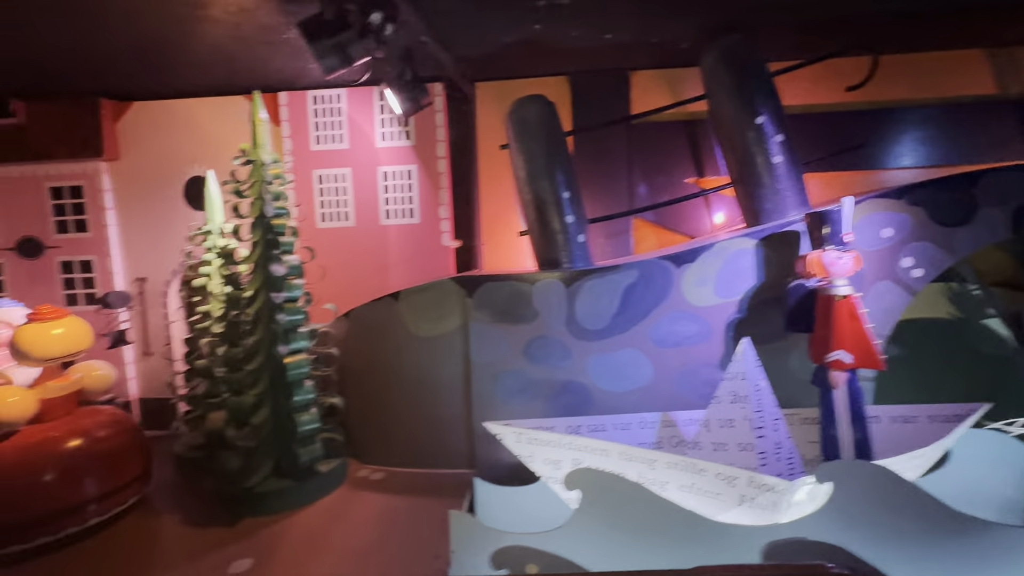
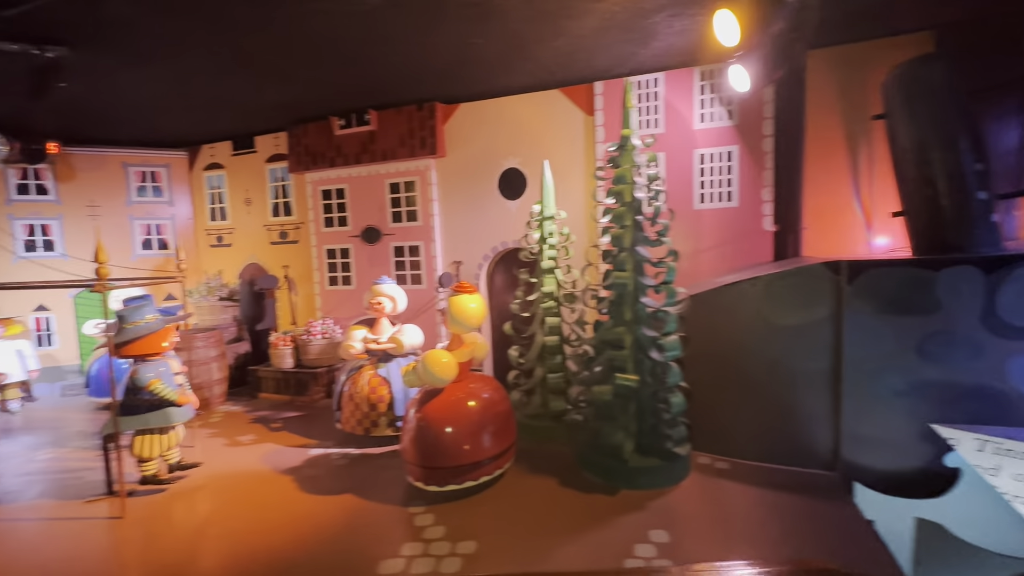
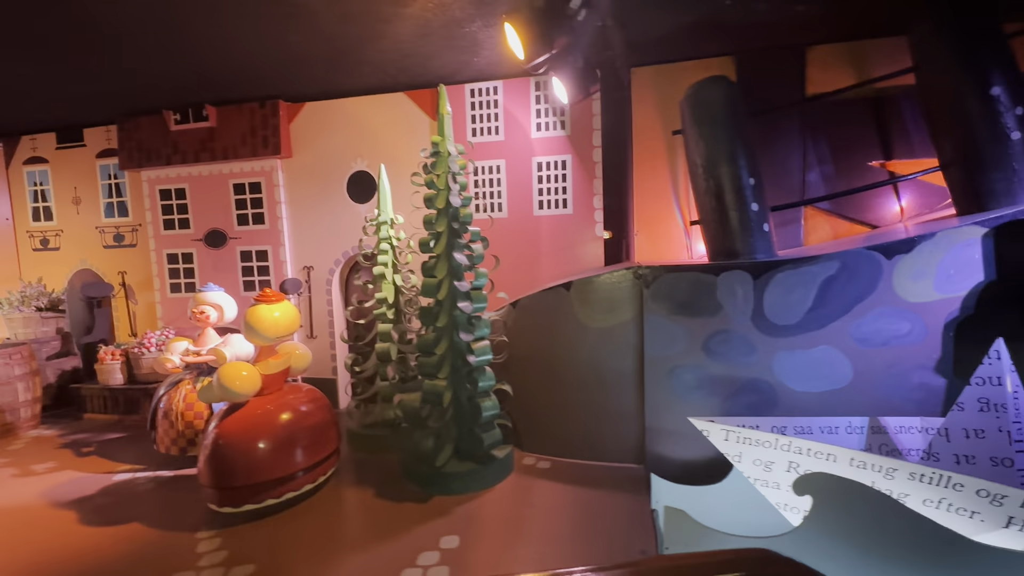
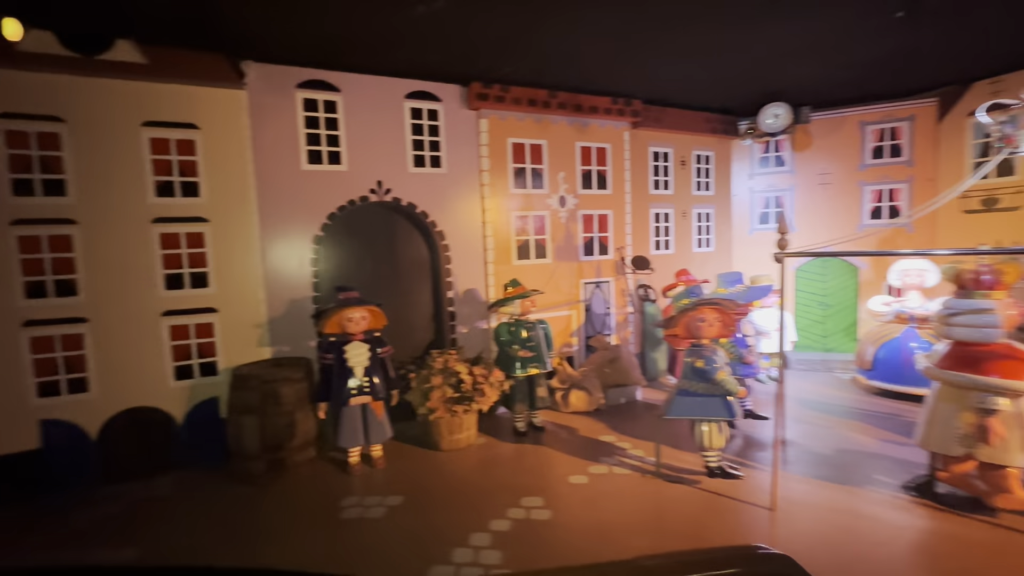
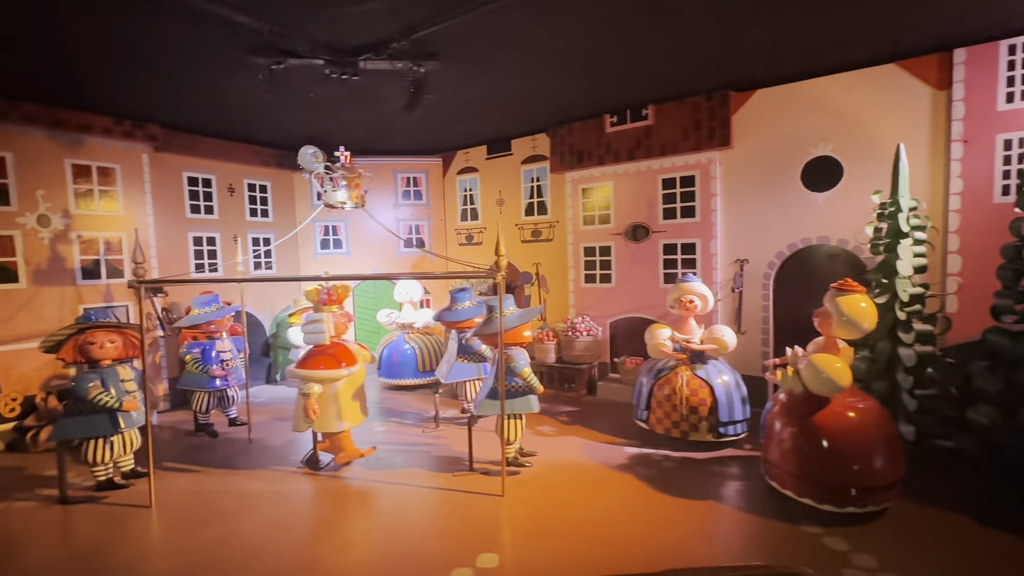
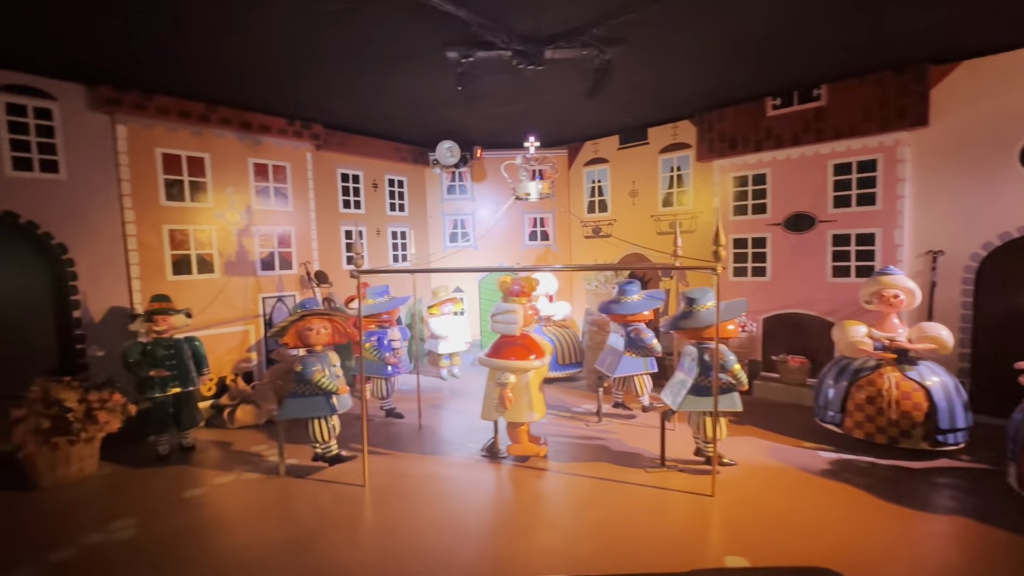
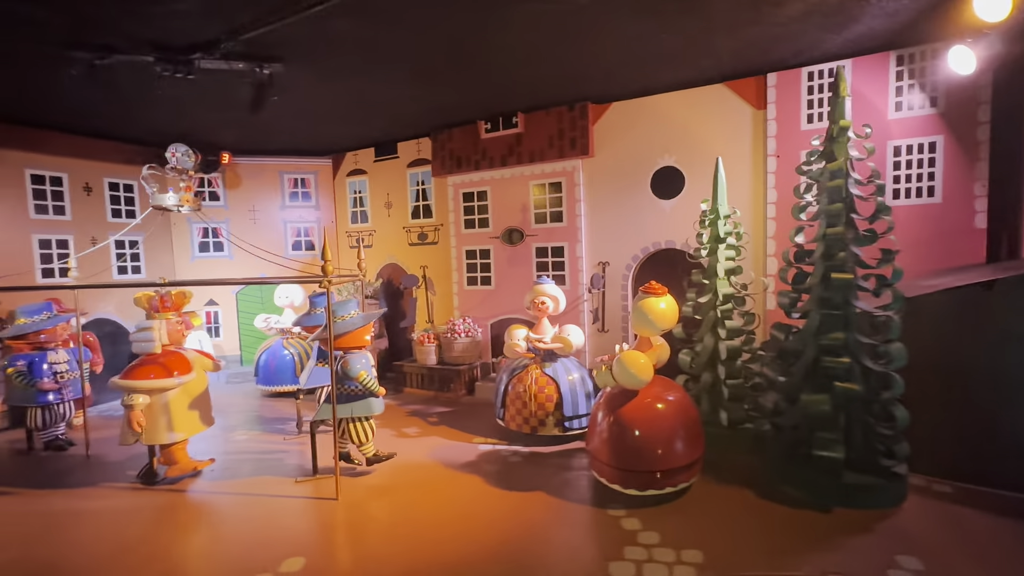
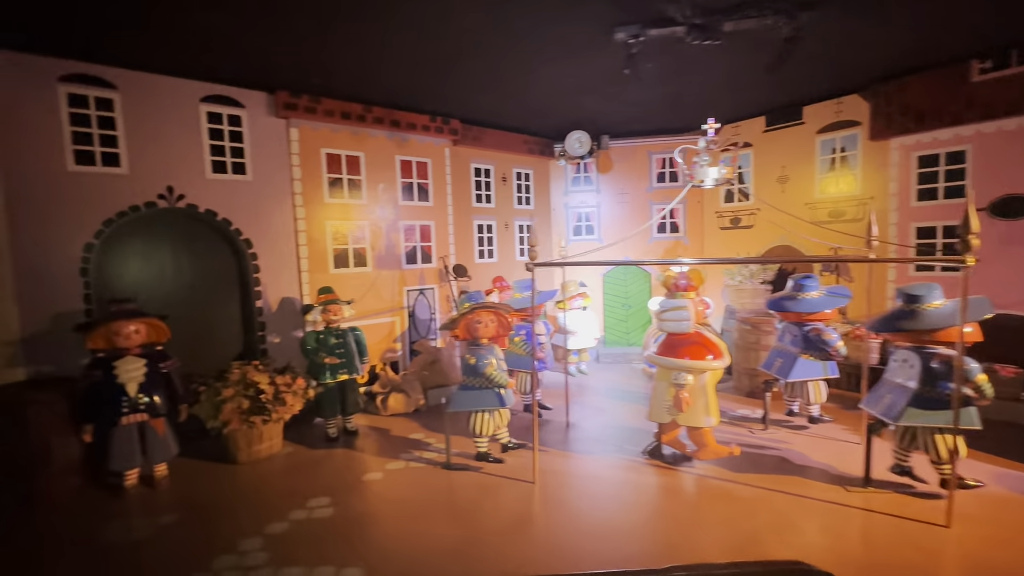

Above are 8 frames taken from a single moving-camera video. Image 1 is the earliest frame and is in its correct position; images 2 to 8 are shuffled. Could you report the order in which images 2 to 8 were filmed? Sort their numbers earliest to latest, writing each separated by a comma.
3, 2, 7, 5, 6, 8, 4
